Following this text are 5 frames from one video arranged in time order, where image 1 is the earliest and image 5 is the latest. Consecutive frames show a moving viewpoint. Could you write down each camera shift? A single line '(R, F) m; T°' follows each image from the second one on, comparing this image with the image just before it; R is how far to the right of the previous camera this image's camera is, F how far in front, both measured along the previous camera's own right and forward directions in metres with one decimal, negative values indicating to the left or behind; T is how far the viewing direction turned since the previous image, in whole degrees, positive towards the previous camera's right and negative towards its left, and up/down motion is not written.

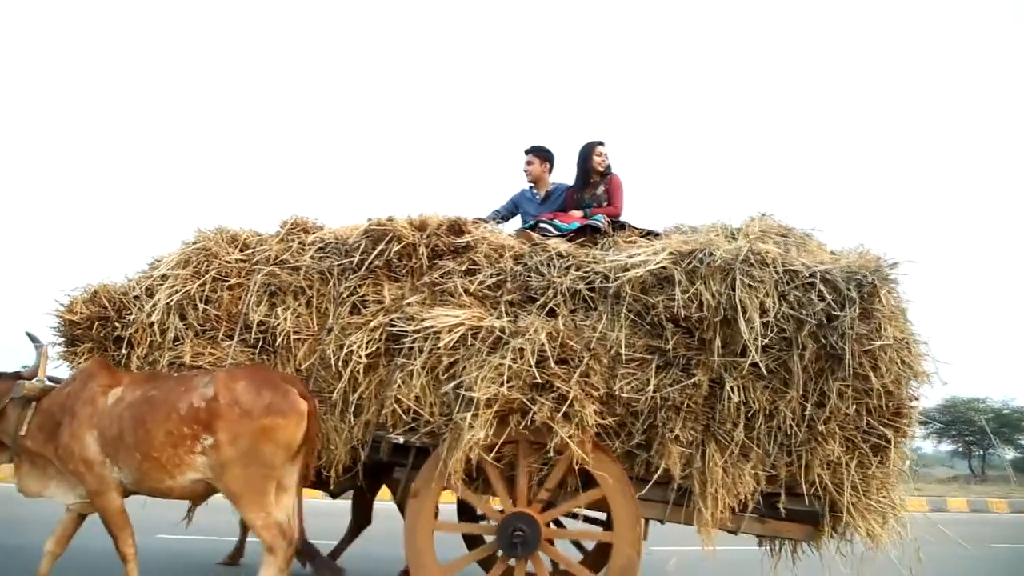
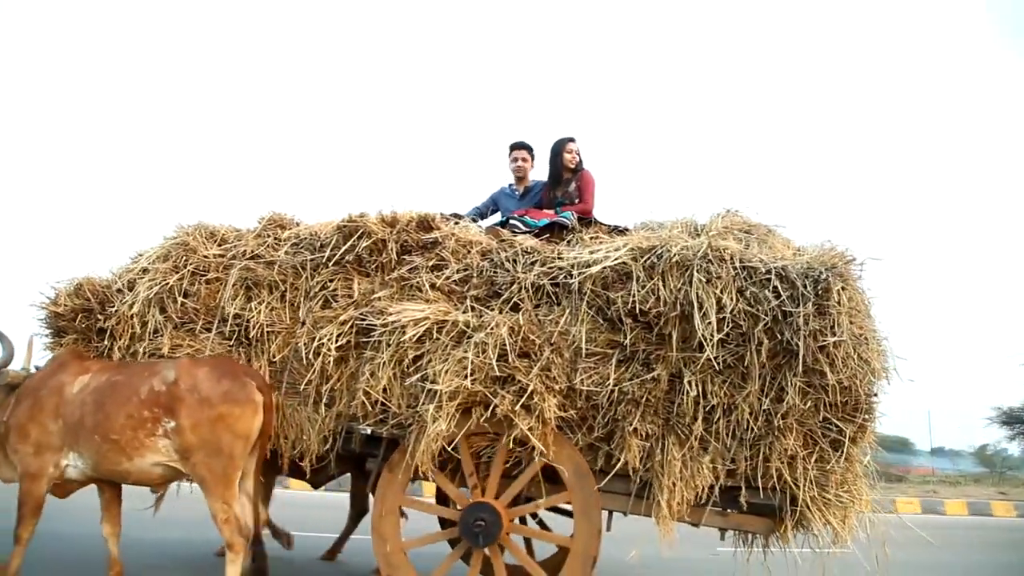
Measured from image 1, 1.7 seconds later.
(+0.3, -0.1) m; -2°
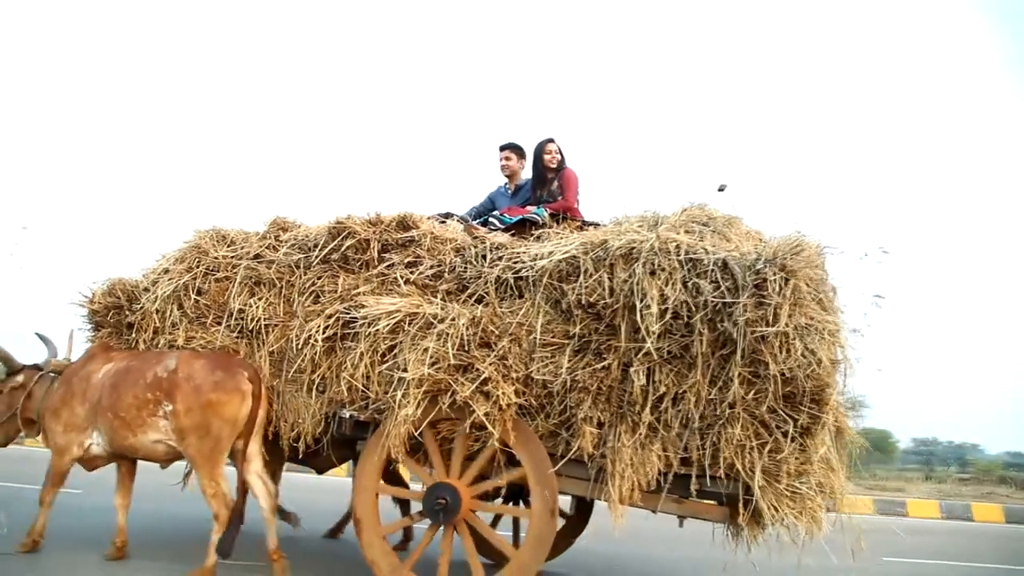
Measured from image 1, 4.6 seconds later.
(+0.9, -0.2) m; -9°
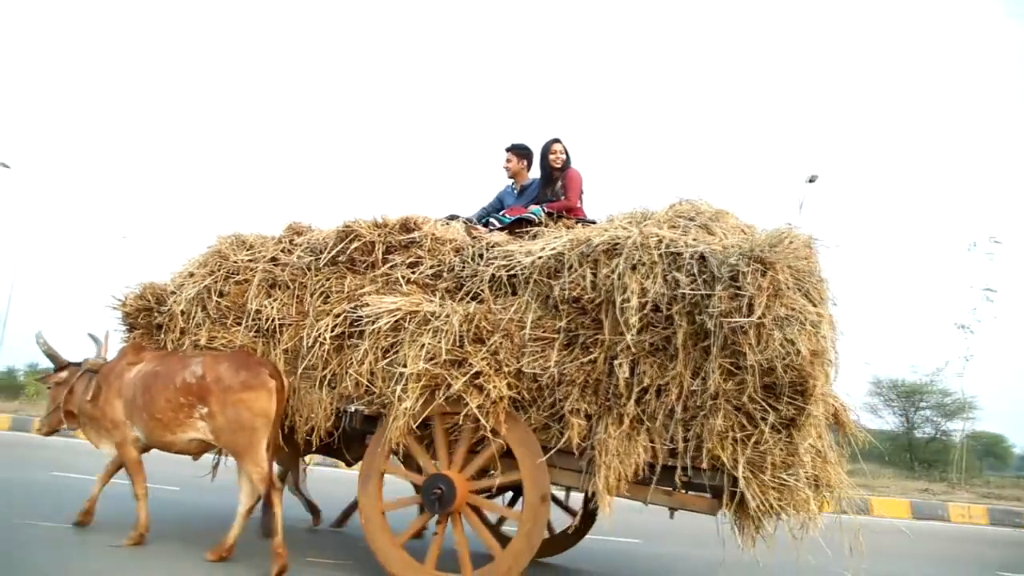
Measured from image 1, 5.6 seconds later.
(+0.4, -0.1) m; -5°
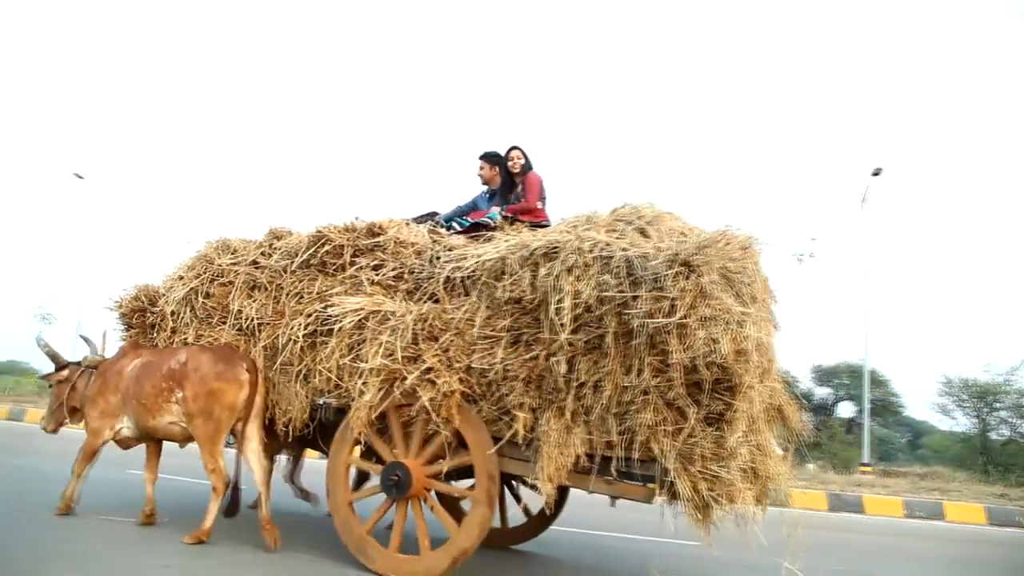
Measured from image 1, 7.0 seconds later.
(+0.5, -0.2) m; -3°
